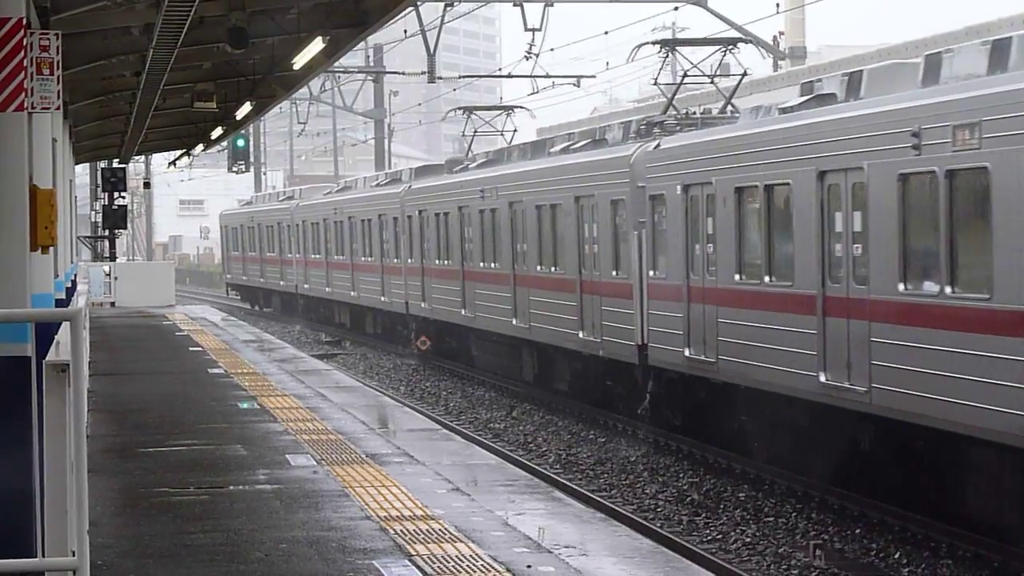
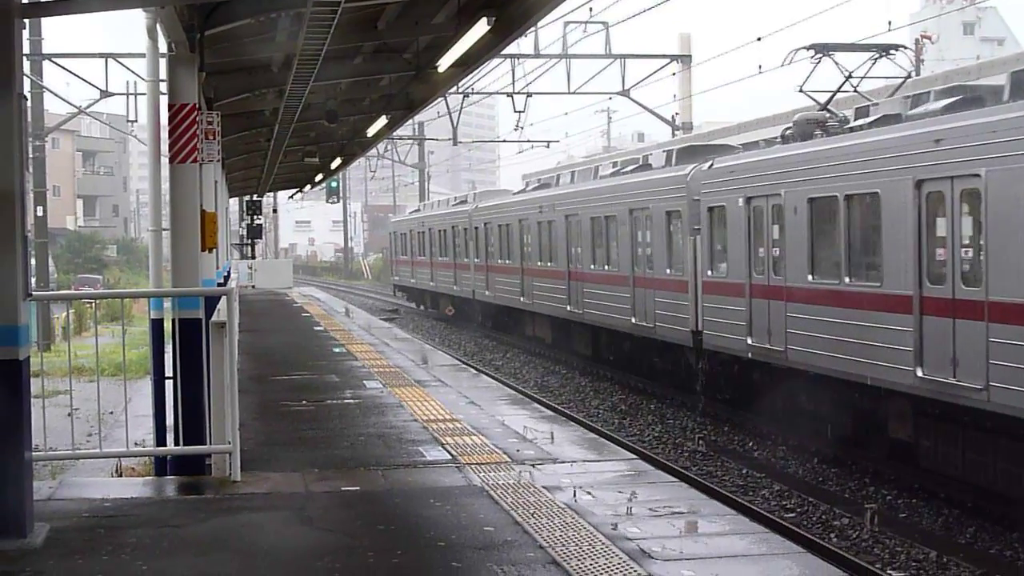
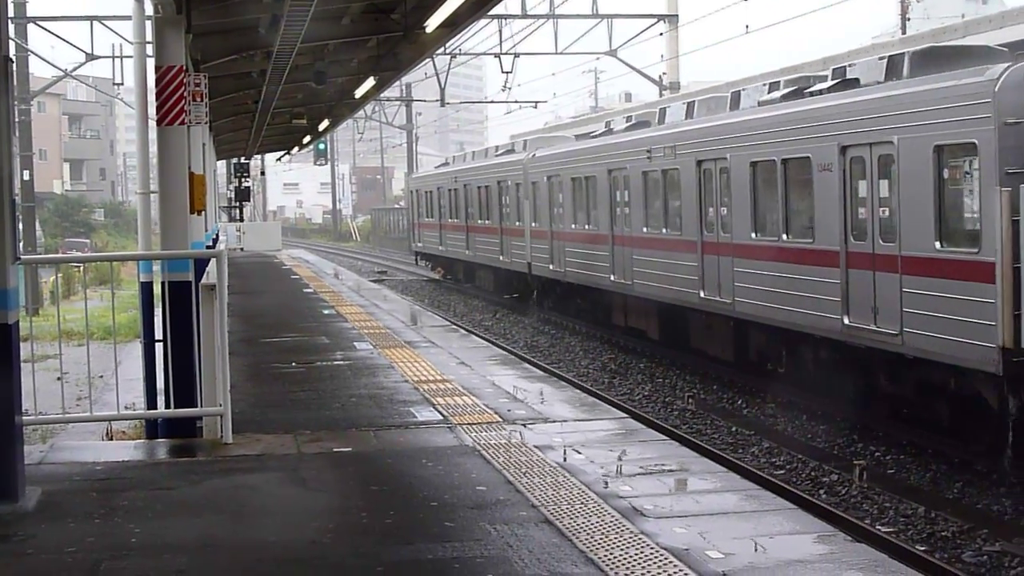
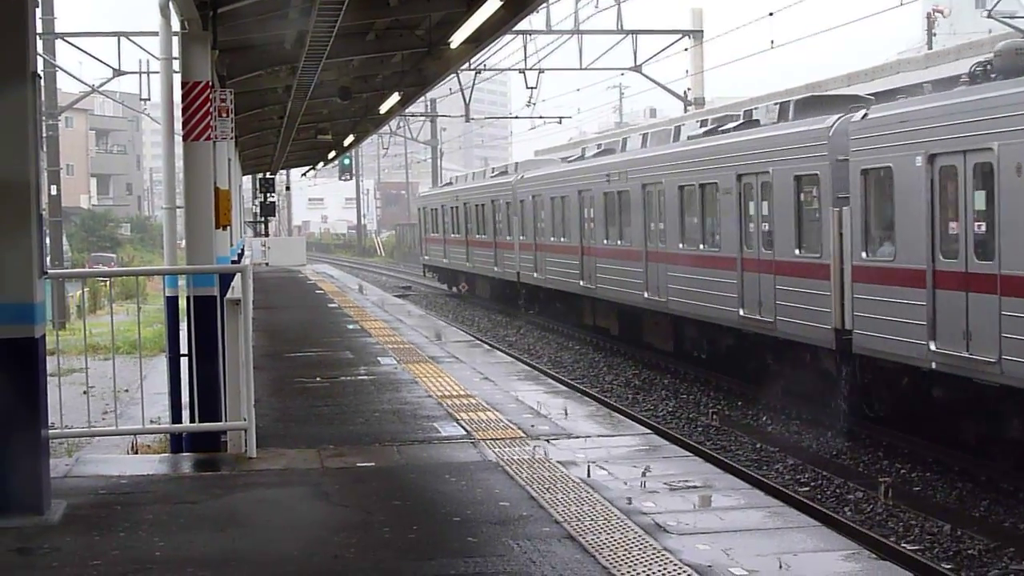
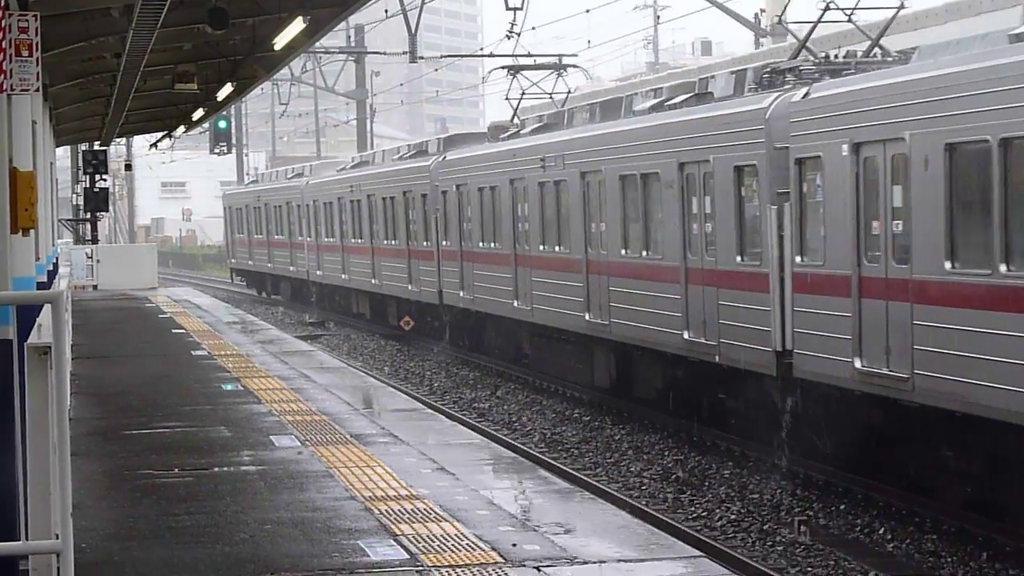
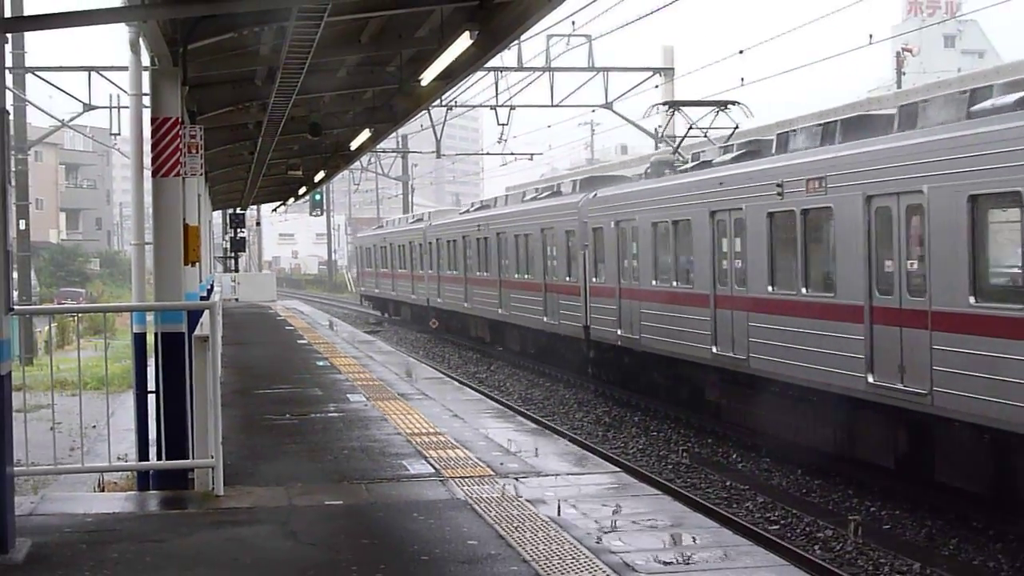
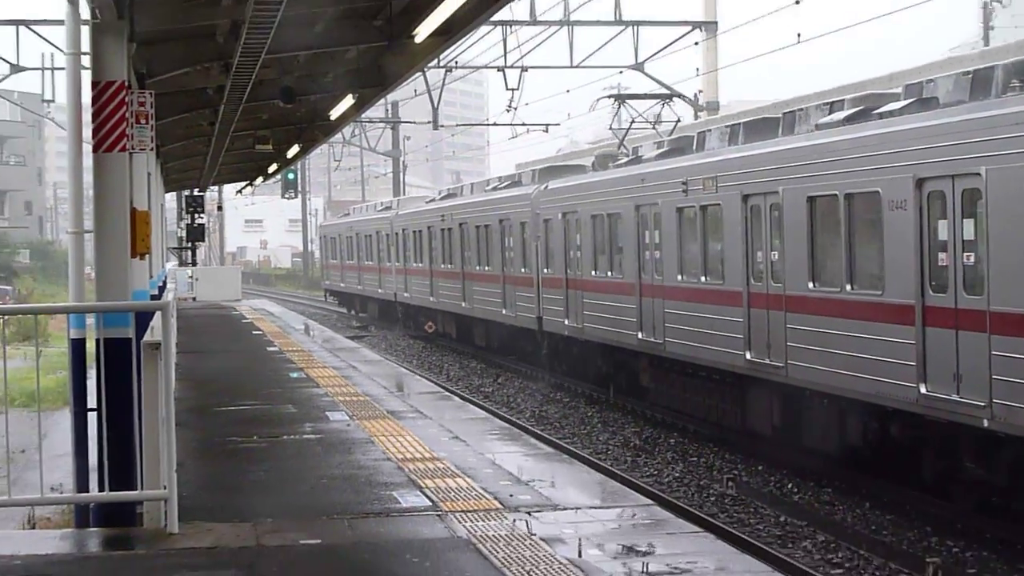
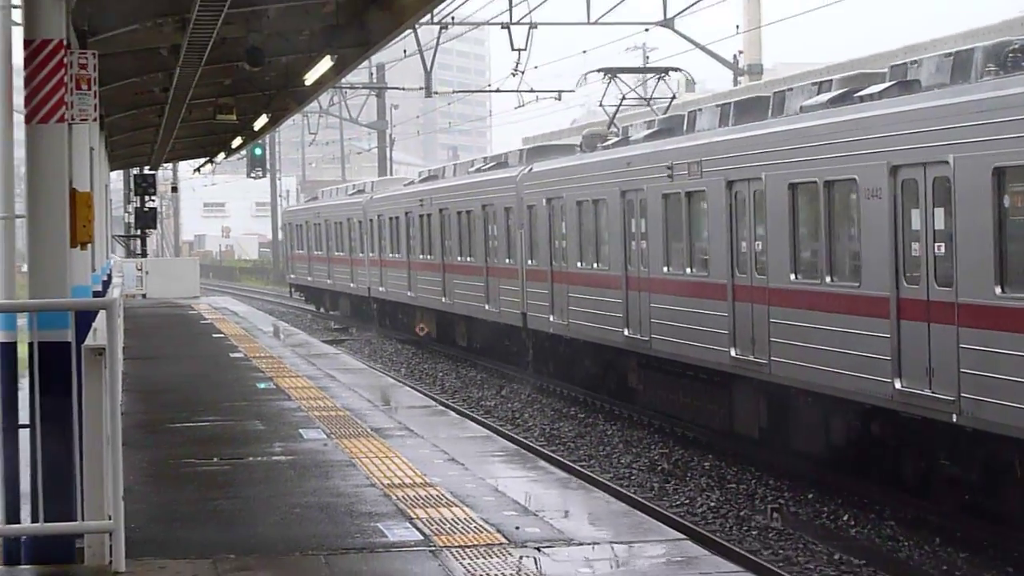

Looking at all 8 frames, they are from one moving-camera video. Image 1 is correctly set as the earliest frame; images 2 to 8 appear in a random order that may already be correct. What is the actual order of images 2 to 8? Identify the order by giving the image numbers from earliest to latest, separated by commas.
5, 8, 7, 6, 2, 4, 3
